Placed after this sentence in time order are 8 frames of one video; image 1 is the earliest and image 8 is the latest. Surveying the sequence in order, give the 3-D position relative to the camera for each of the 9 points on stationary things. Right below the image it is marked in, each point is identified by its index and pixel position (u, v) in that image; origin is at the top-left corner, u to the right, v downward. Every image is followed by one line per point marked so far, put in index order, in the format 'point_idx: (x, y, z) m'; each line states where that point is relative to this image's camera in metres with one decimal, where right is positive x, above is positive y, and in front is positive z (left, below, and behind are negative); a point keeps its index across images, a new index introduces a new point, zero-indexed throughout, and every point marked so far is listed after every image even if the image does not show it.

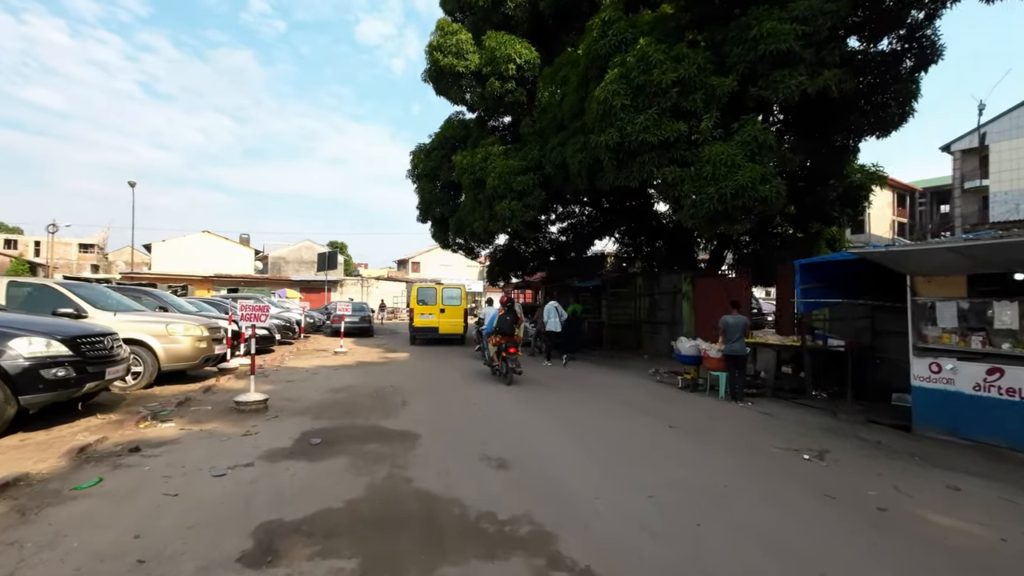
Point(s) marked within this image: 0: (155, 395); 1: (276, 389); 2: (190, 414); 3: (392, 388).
0: (-6.3, -1.9, +8.6) m
1: (-4.8, -2.0, +9.9) m
2: (-4.9, -1.9, +7.4) m
3: (-2.5, -2.1, +10.1) m
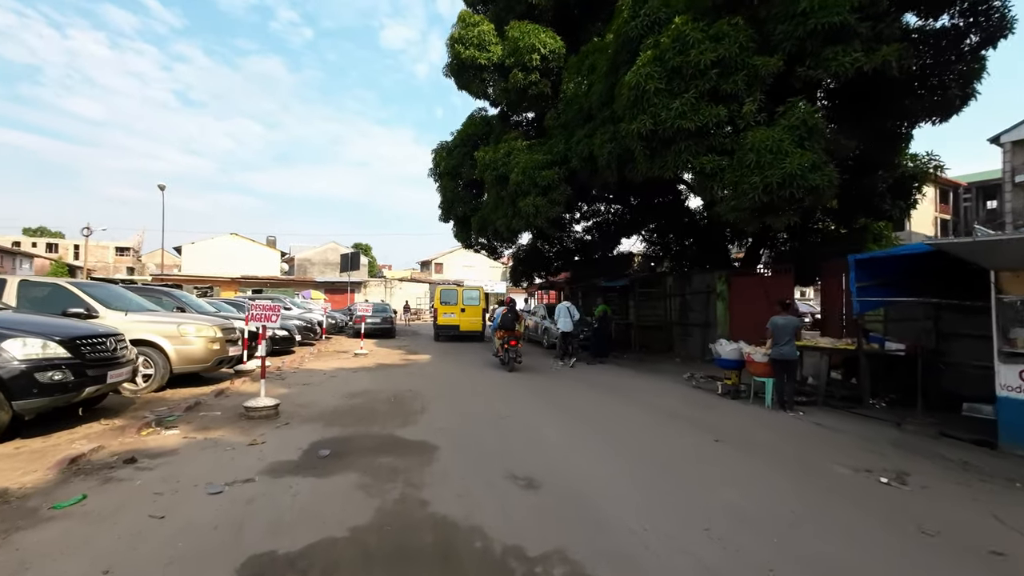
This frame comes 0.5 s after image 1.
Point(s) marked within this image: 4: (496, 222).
0: (-5.9, -1.9, +8.3) m
1: (-4.3, -2.0, +9.5) m
2: (-4.5, -1.9, +7.0) m
3: (-1.9, -2.0, +9.6) m
4: (-0.6, +2.4, +17.7) m
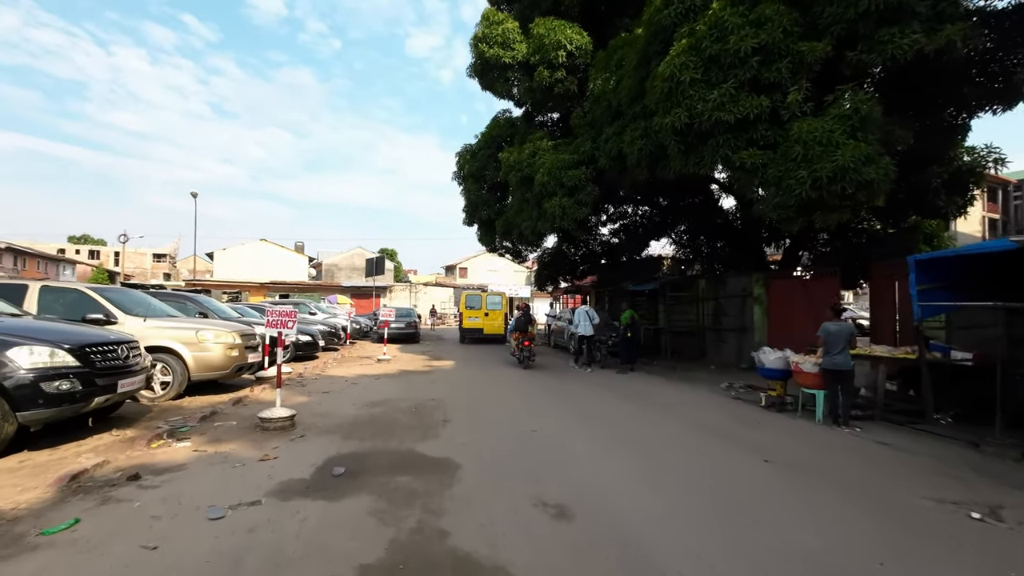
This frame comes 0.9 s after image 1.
0: (-5.4, -2.0, +8.1) m
1: (-3.8, -2.1, +9.1) m
2: (-4.1, -2.0, +6.7) m
3: (-1.4, -2.1, +9.1) m
4: (+0.3, +2.2, +17.3) m
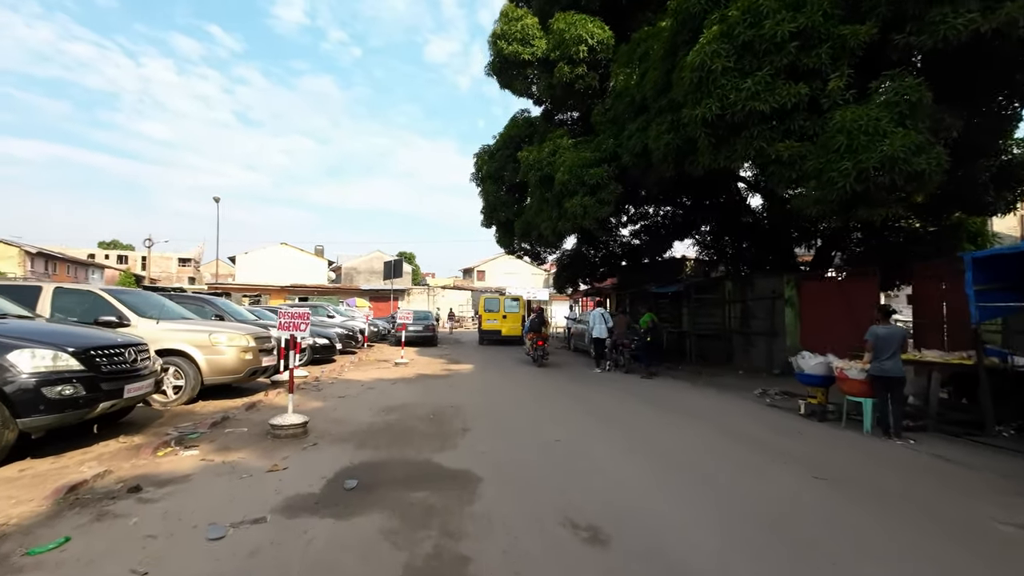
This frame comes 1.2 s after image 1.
0: (-5.1, -2.0, +7.8) m
1: (-3.4, -2.1, +8.8) m
2: (-3.8, -2.0, +6.4) m
3: (-1.1, -2.2, +8.7) m
4: (+1.0, +2.2, +16.8) m
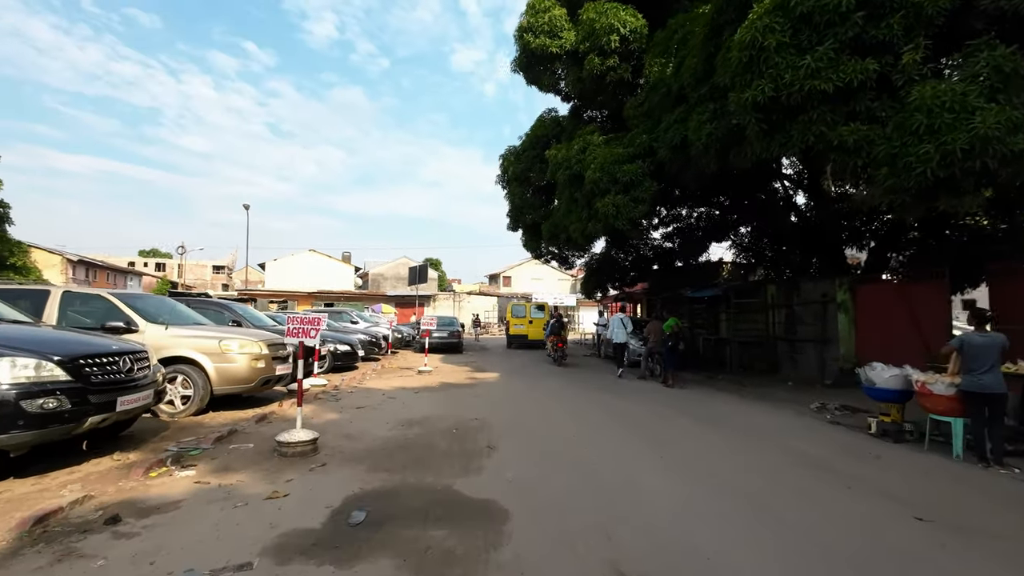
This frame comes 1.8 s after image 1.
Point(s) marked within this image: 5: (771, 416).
0: (-4.6, -2.0, +7.3) m
1: (-2.9, -2.2, +8.2) m
2: (-3.5, -2.0, +5.8) m
3: (-0.6, -2.2, +8.0) m
4: (+1.9, +2.0, +16.0) m
5: (+5.1, -2.5, +9.6) m
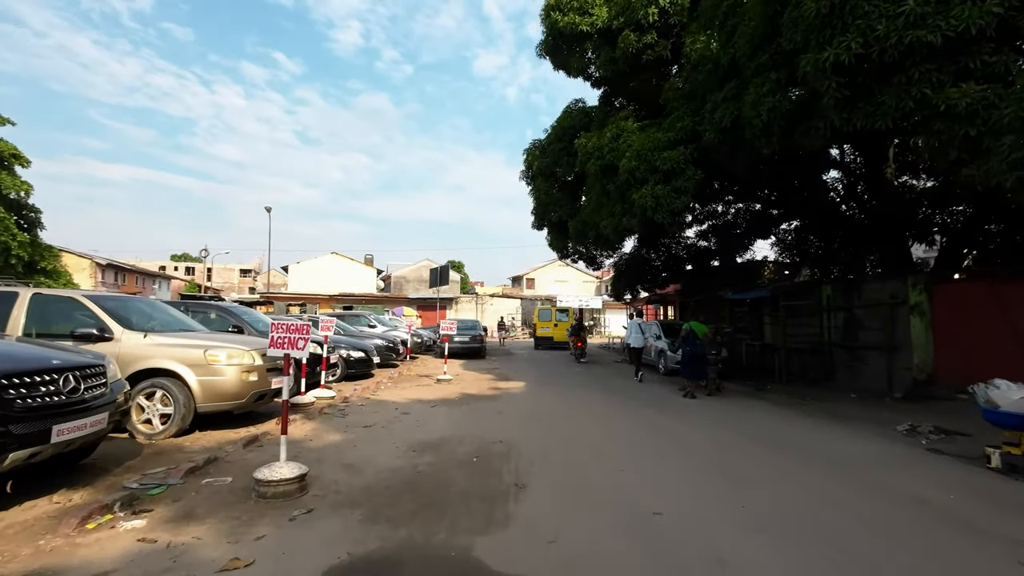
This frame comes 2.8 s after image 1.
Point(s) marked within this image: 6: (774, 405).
0: (-4.2, -2.1, +6.2) m
1: (-2.4, -2.2, +7.1) m
2: (-3.1, -2.0, +4.7) m
3: (-0.1, -2.2, +6.8) m
4: (+2.7, +2.0, +14.7) m
5: (+5.6, -2.5, +8.1) m
6: (+6.5, -2.9, +12.0) m
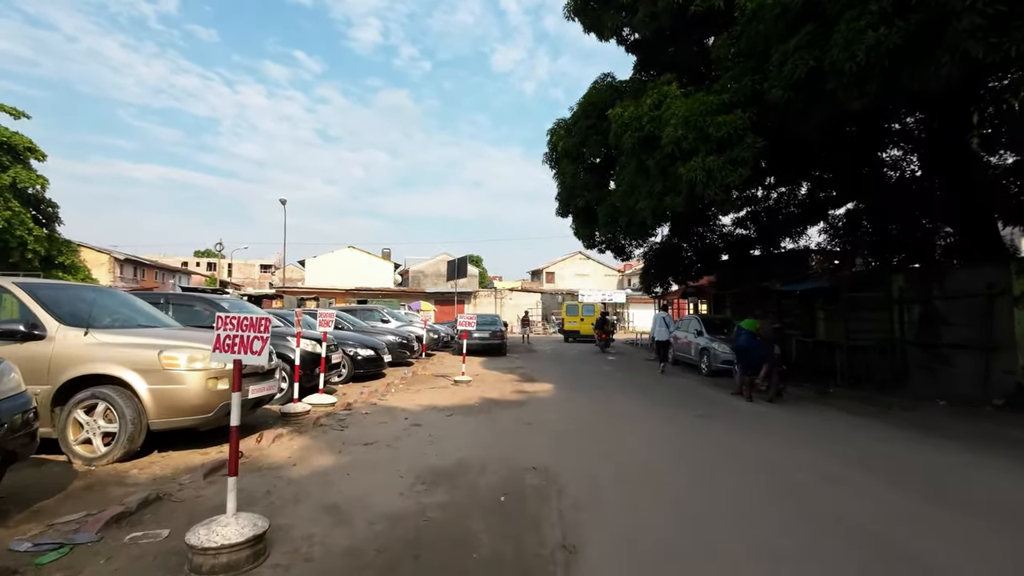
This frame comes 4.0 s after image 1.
0: (-3.8, -1.9, +4.8) m
1: (-2.0, -2.0, +5.6) m
2: (-2.8, -1.9, +3.2) m
3: (+0.3, -2.0, +5.2) m
4: (+3.4, +2.3, +13.0) m
5: (+6.0, -2.3, +6.3) m
6: (+7.1, -2.6, +10.2) m
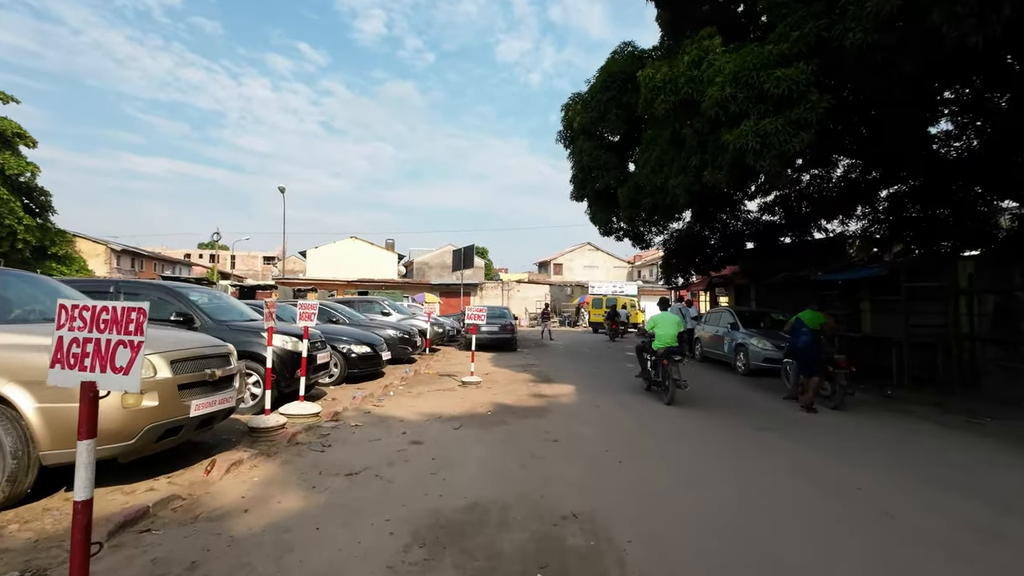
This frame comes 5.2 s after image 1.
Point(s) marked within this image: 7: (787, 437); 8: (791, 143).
0: (-3.6, -1.7, +3.3) m
1: (-1.7, -1.9, +4.1) m
2: (-2.5, -1.7, +1.7) m
3: (+0.6, -1.9, +3.7) m
4: (+3.7, +2.5, +11.3) m
5: (+6.3, -2.1, +4.7) m
6: (+7.4, -2.4, +8.6) m
7: (+4.2, -2.3, +7.5) m
8: (+4.9, +2.5, +8.5) m
